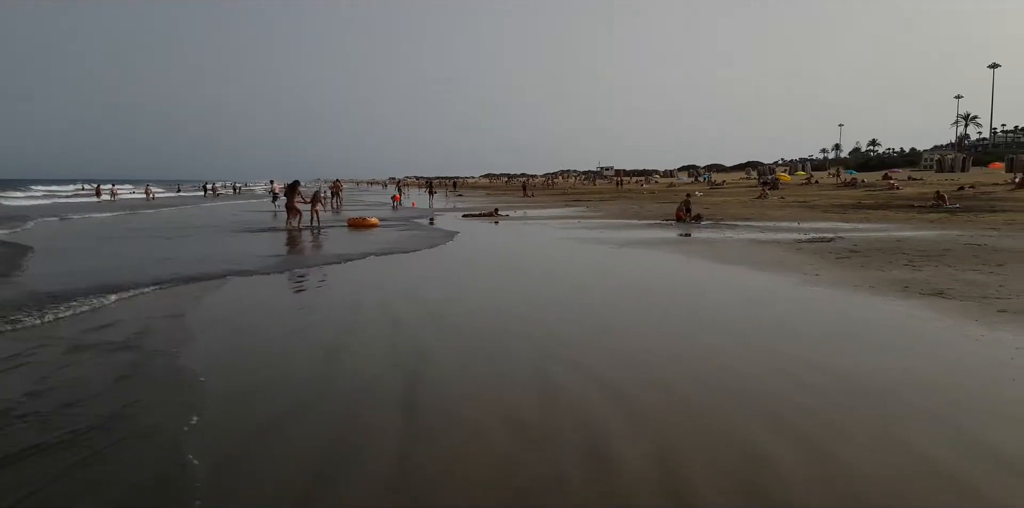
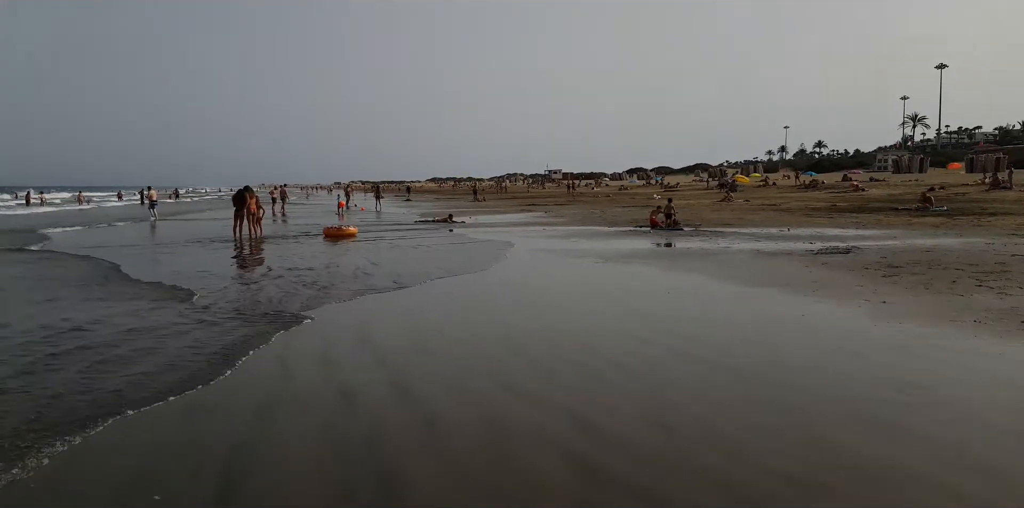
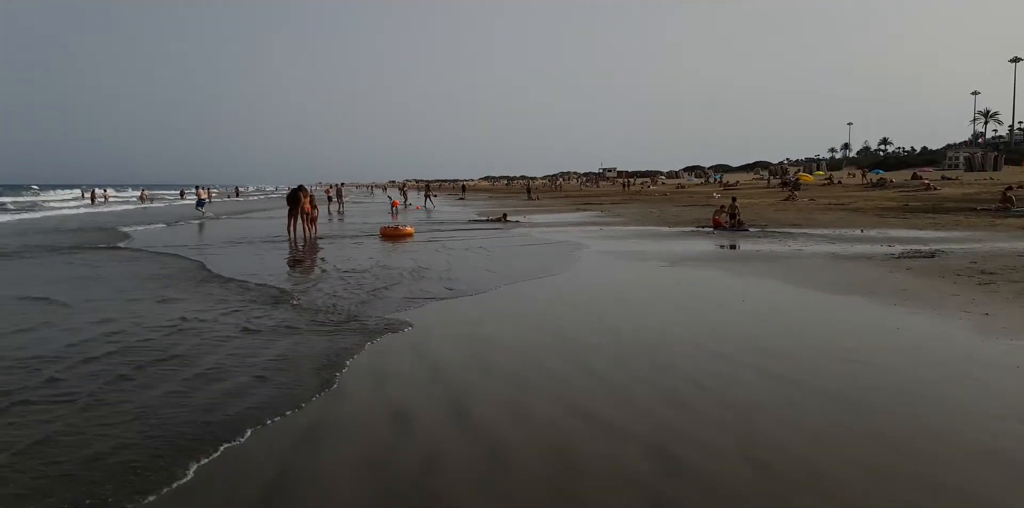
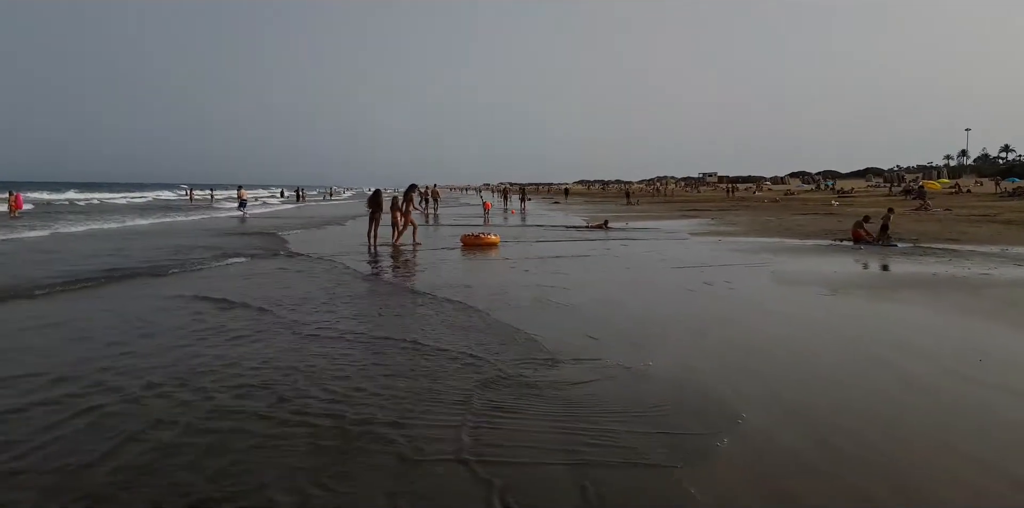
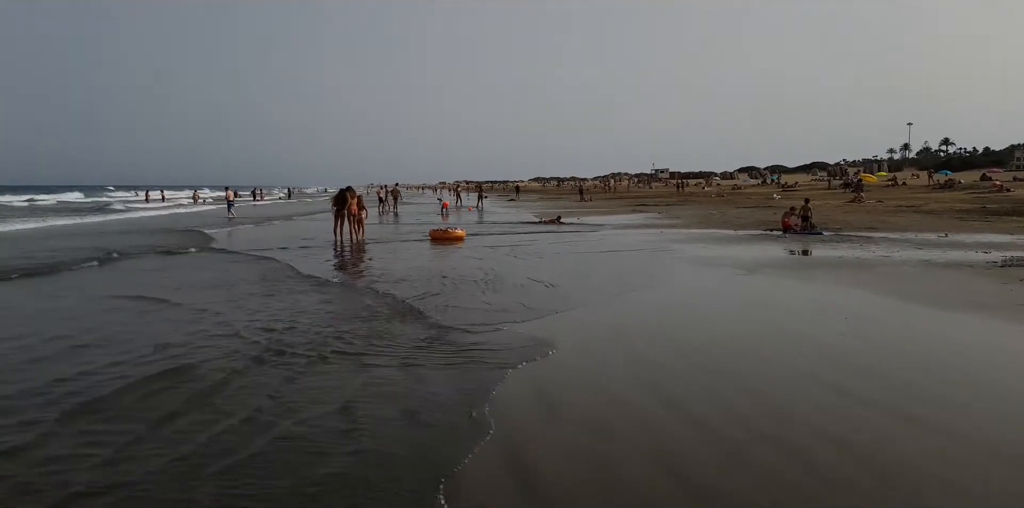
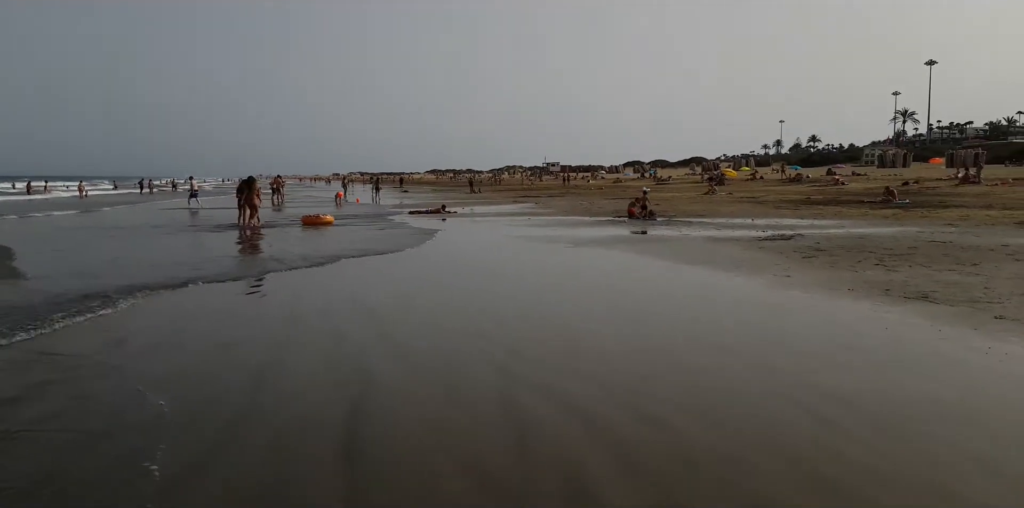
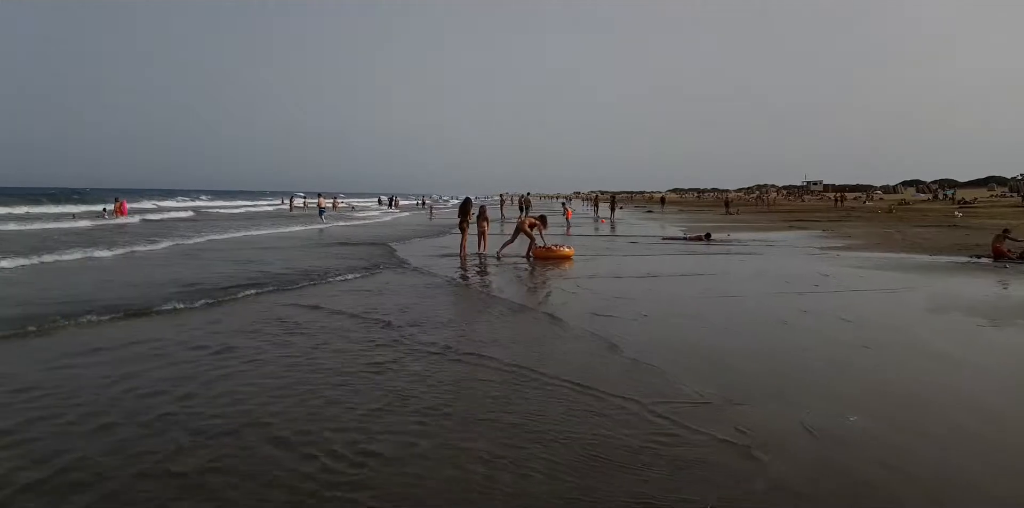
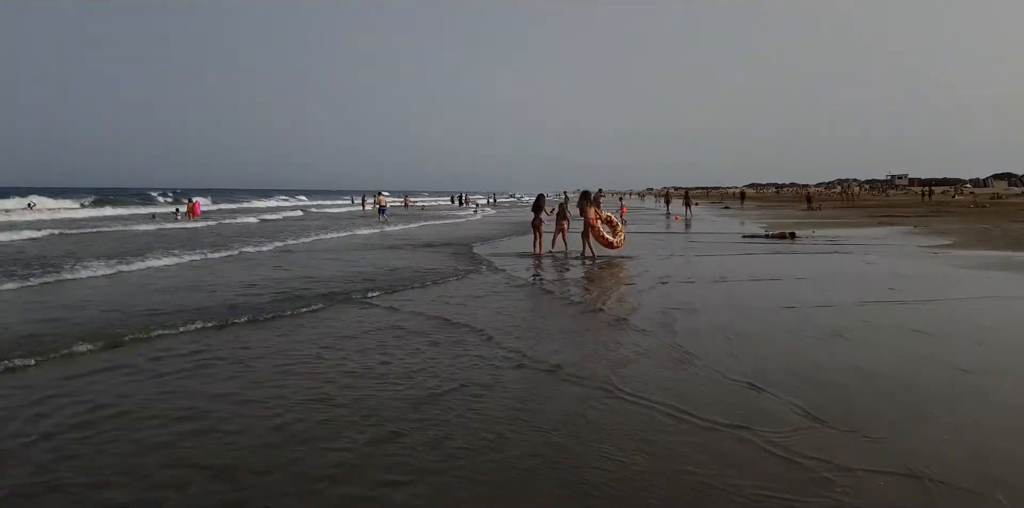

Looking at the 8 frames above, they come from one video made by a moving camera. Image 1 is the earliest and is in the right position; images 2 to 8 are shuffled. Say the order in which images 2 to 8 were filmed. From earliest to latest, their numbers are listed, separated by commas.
6, 2, 3, 5, 4, 7, 8
